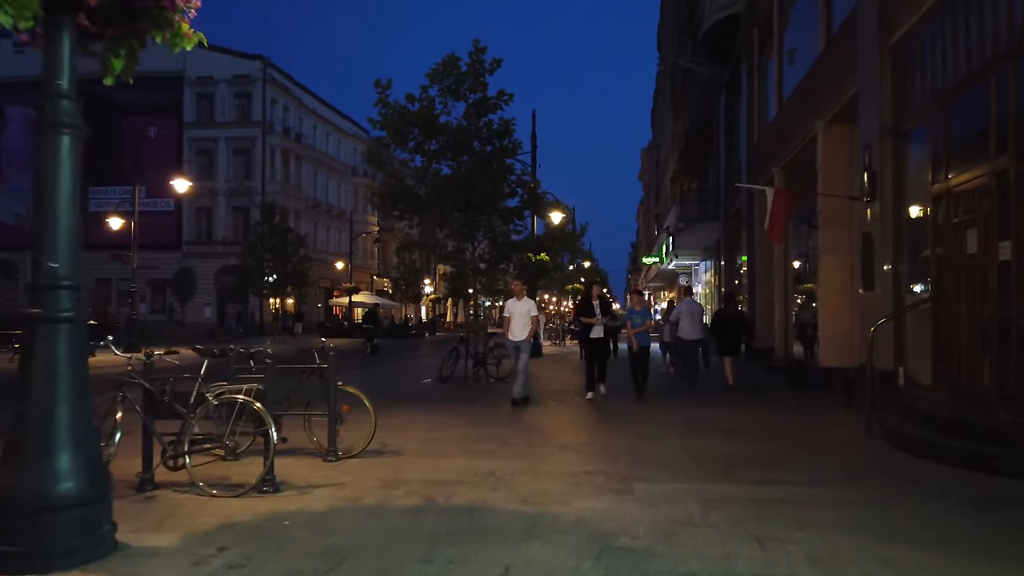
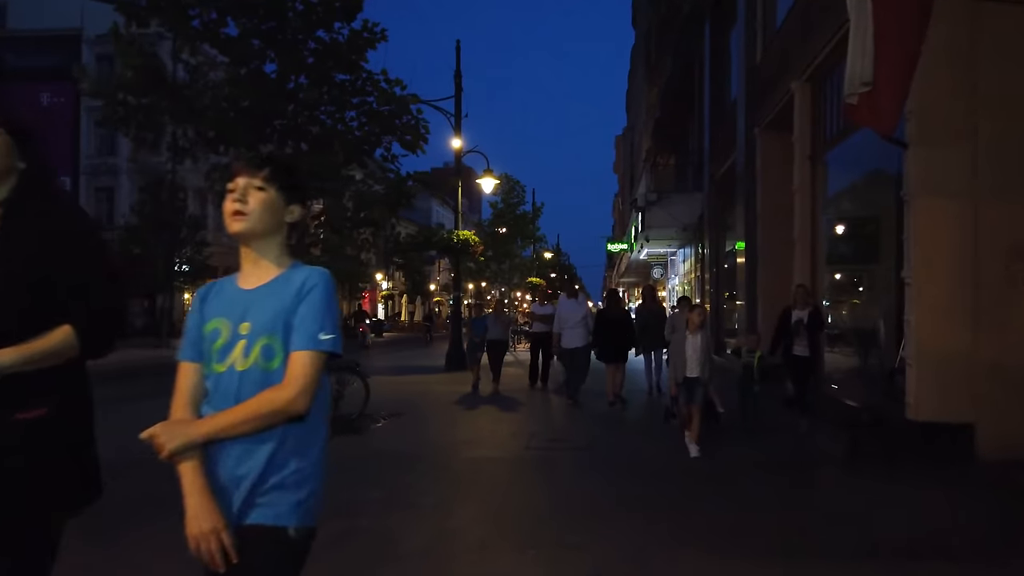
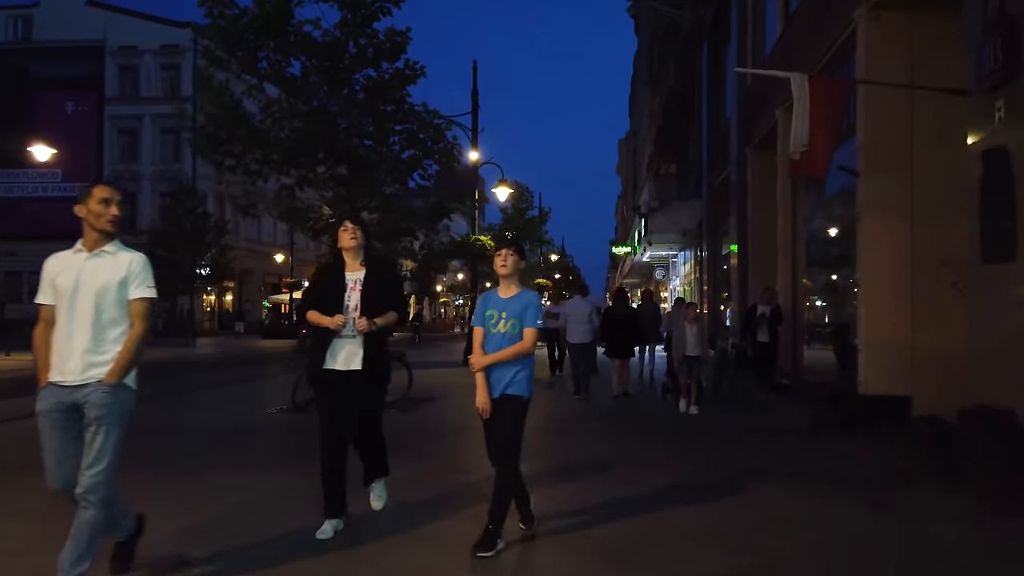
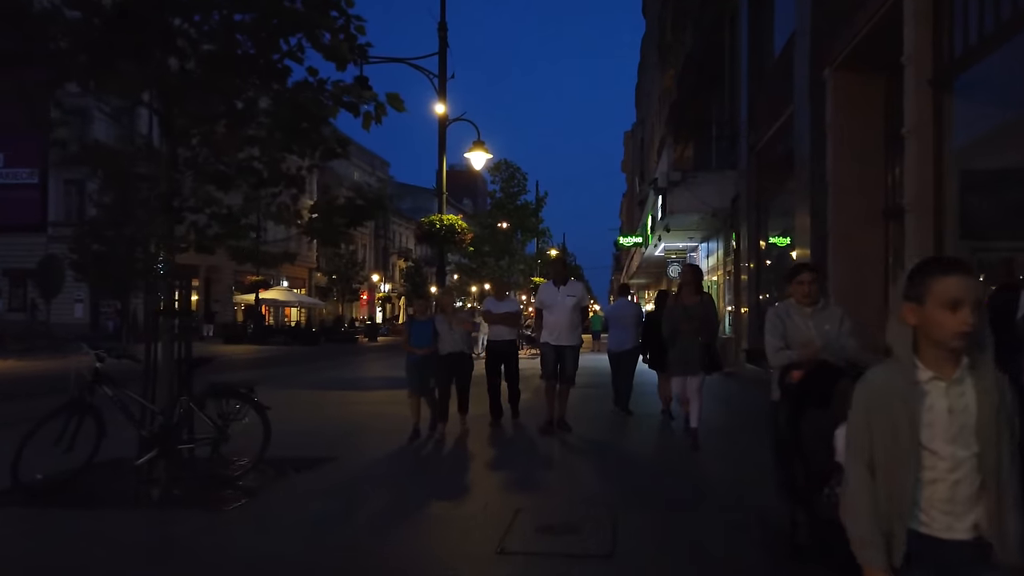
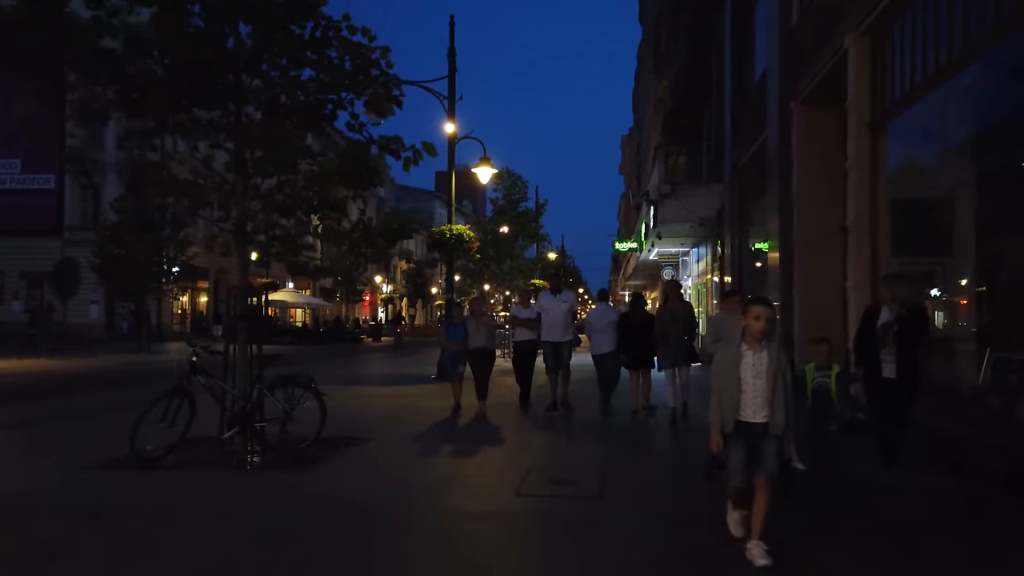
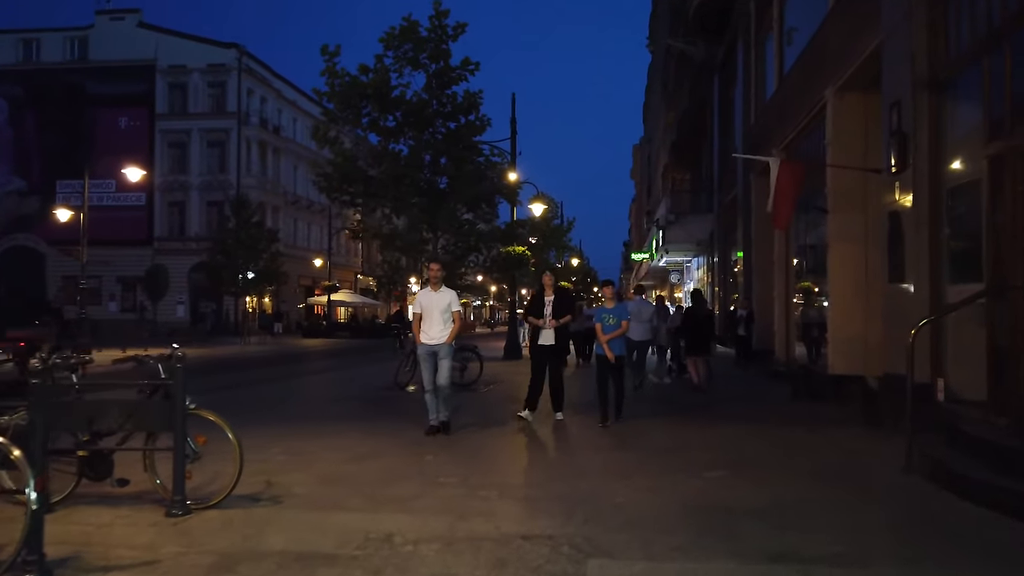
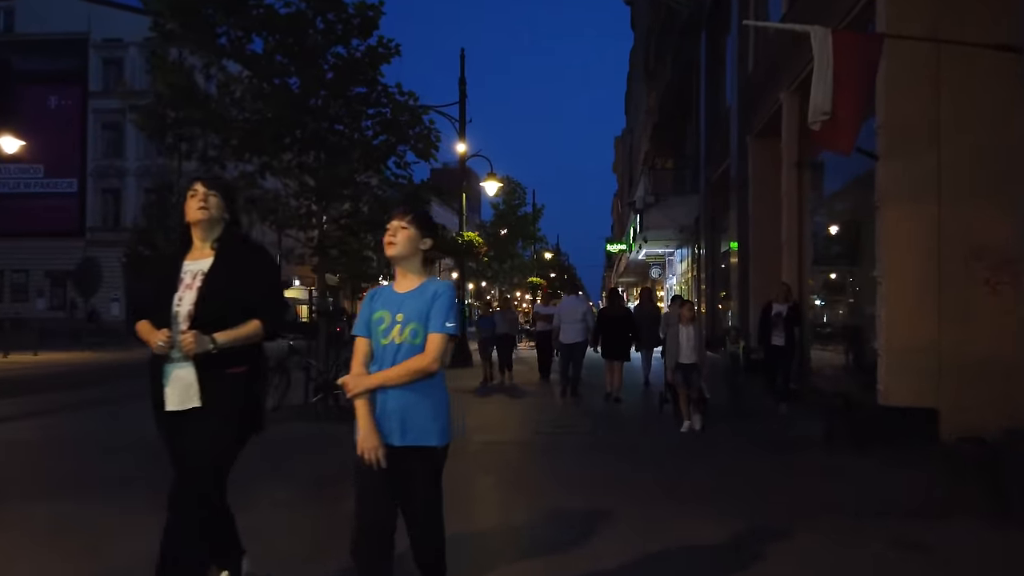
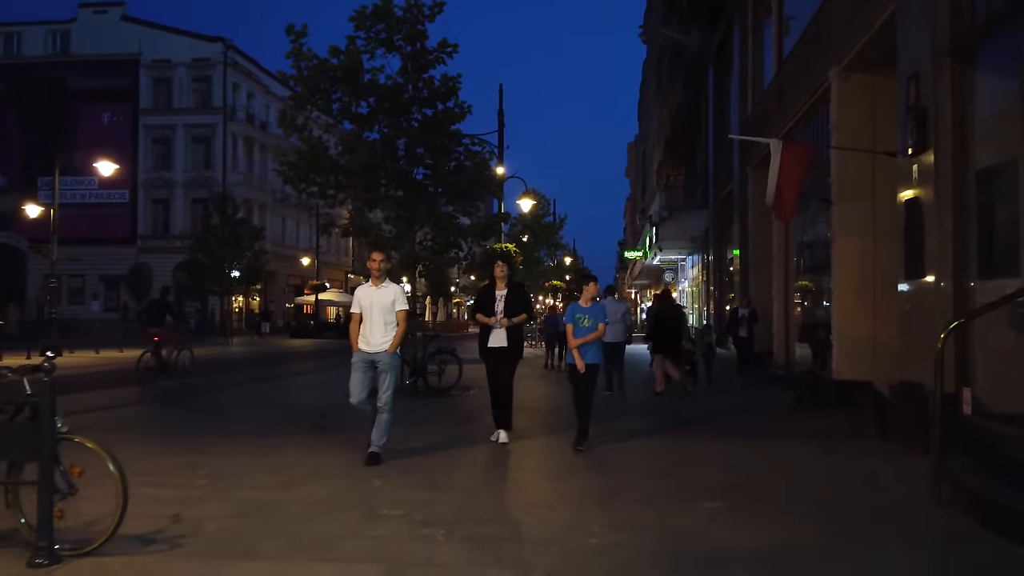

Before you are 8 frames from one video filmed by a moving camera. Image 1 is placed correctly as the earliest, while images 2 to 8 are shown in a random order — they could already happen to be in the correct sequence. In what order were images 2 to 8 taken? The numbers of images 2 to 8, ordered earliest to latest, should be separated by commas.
6, 8, 3, 7, 2, 5, 4
